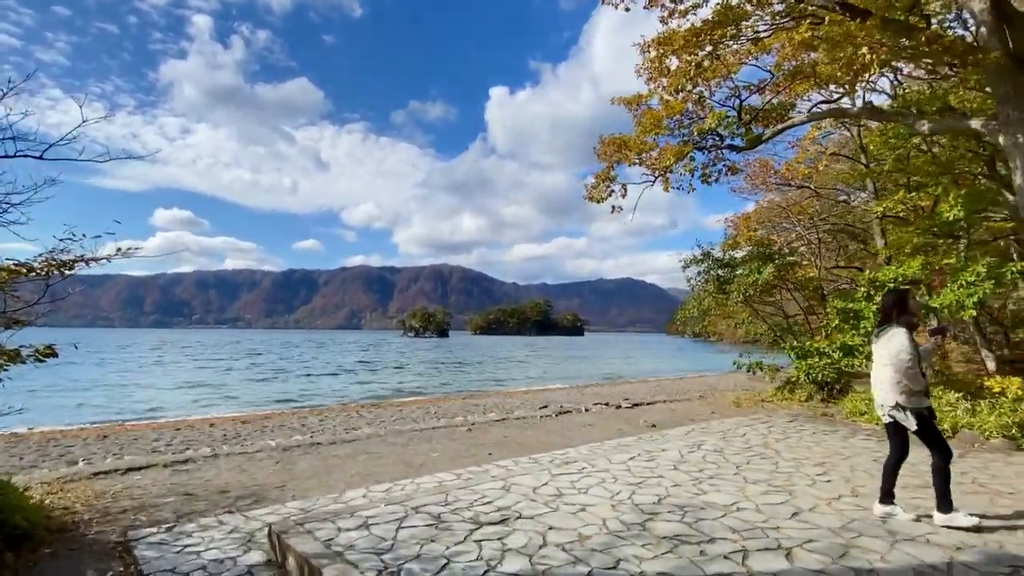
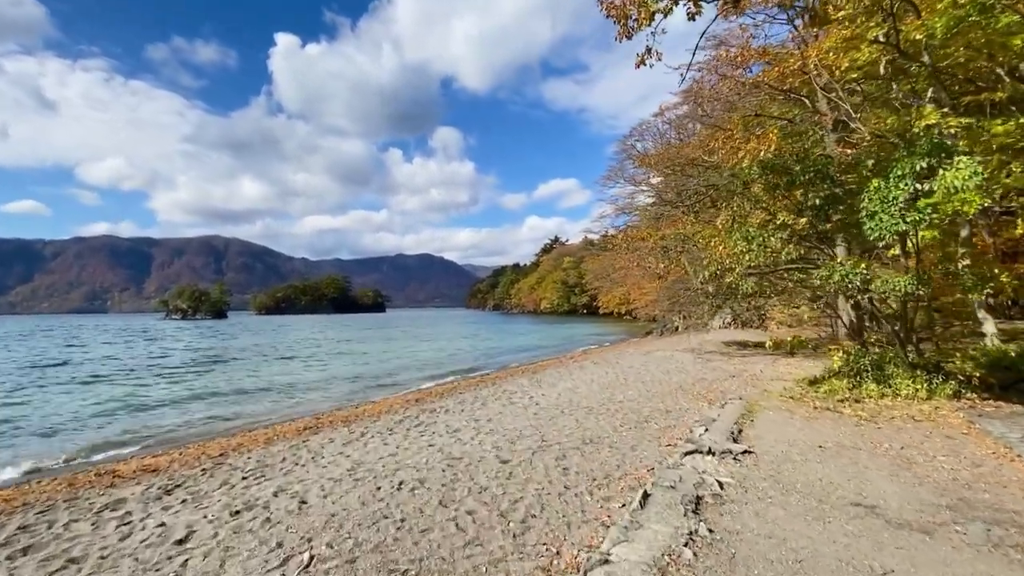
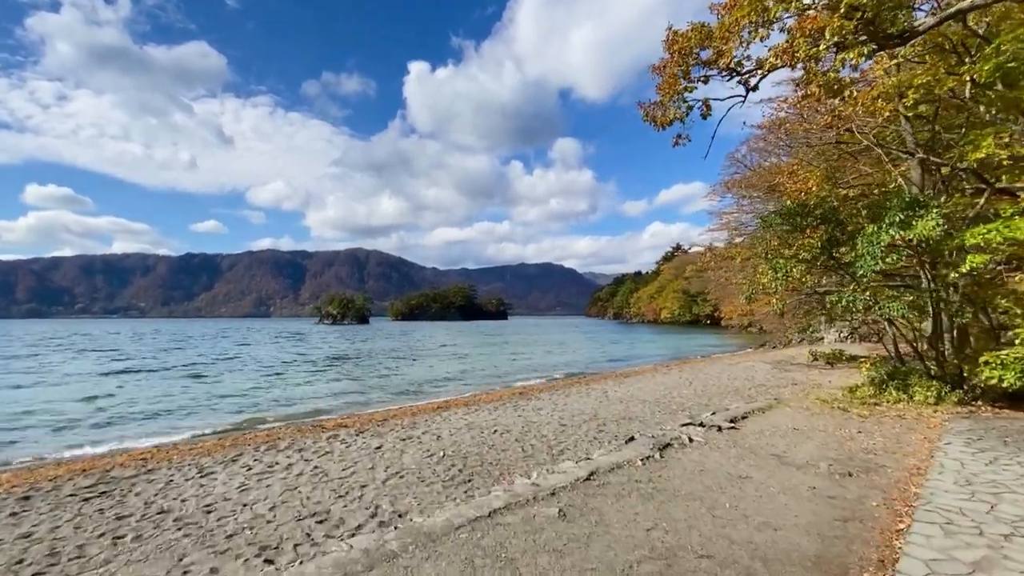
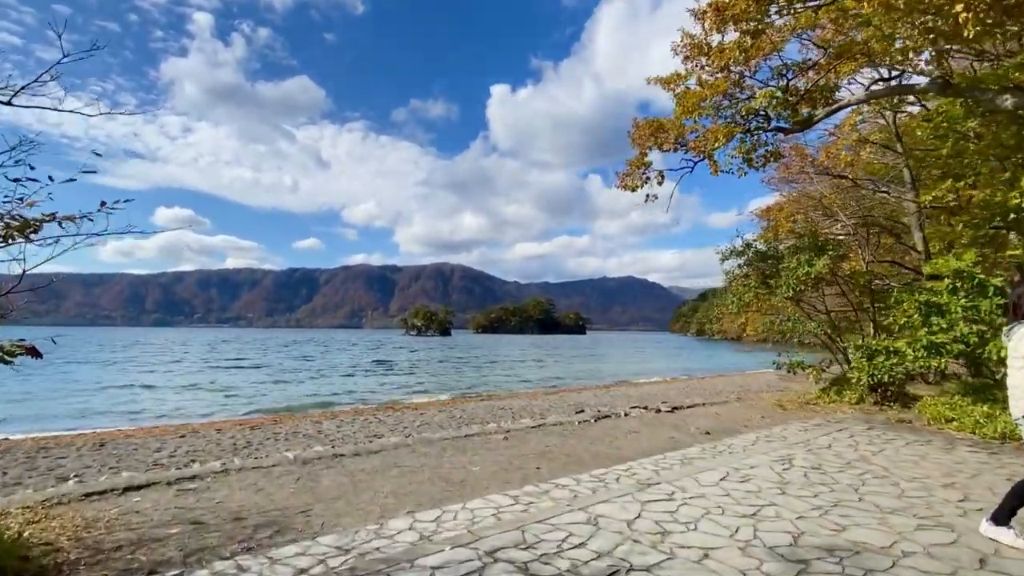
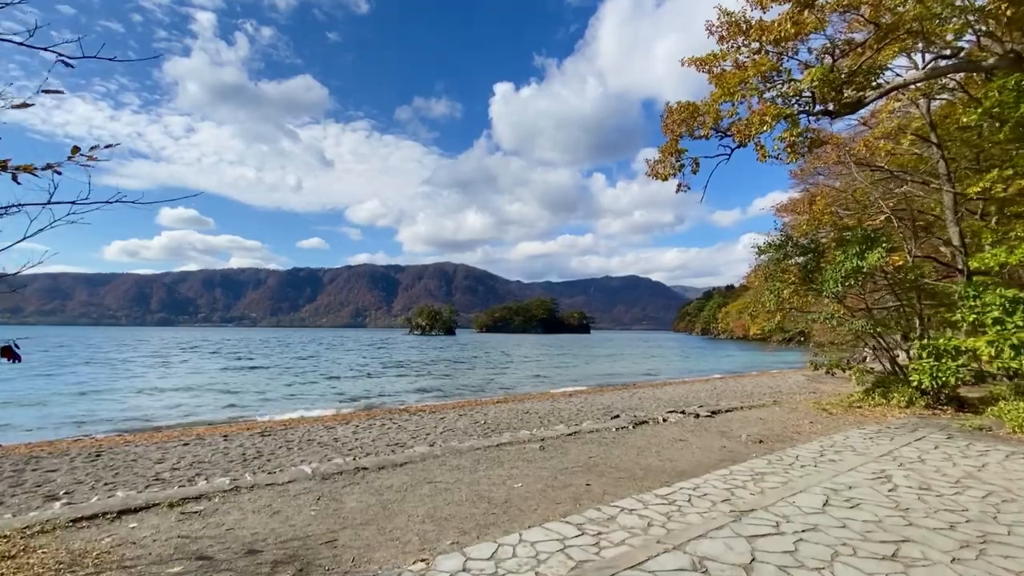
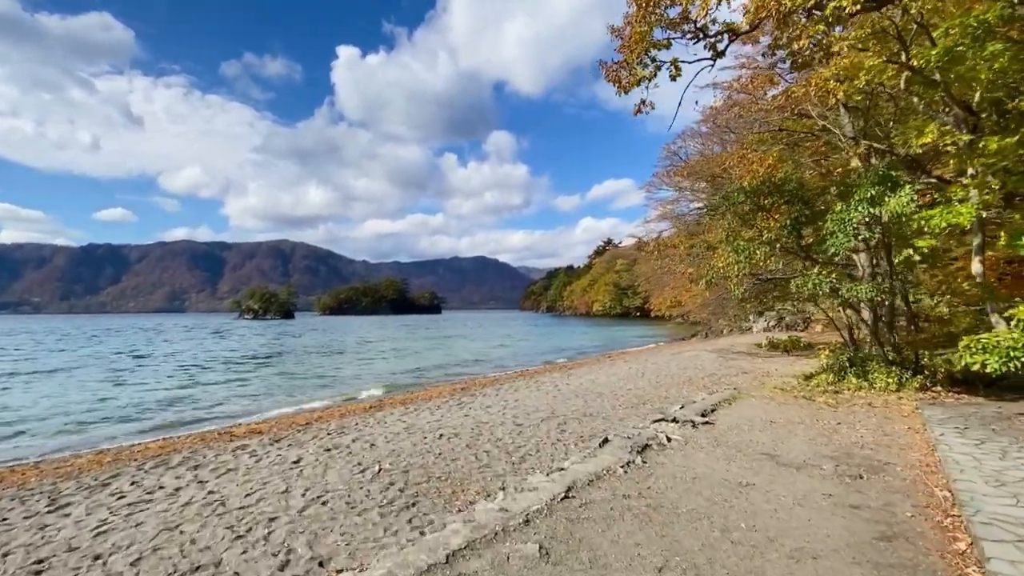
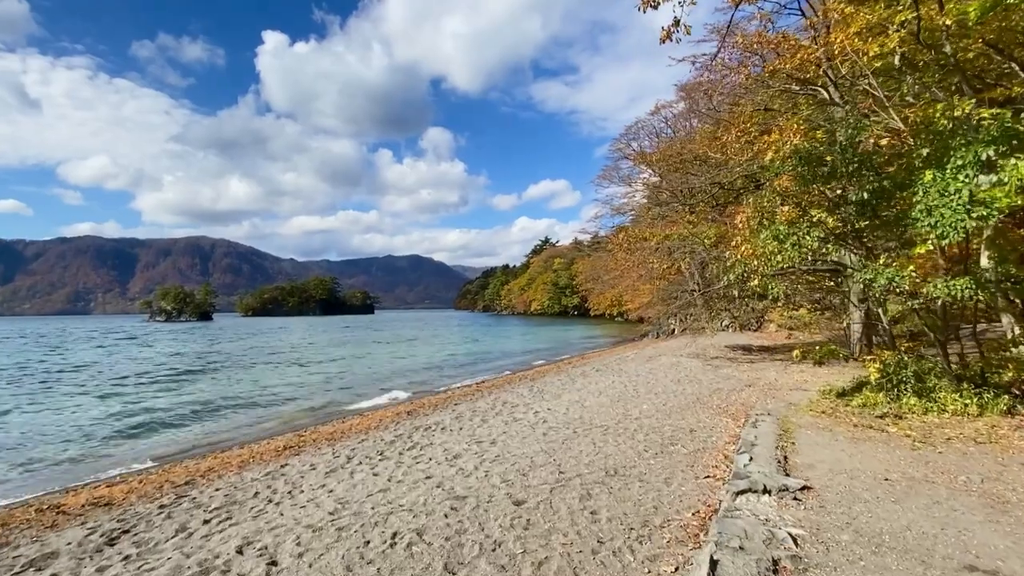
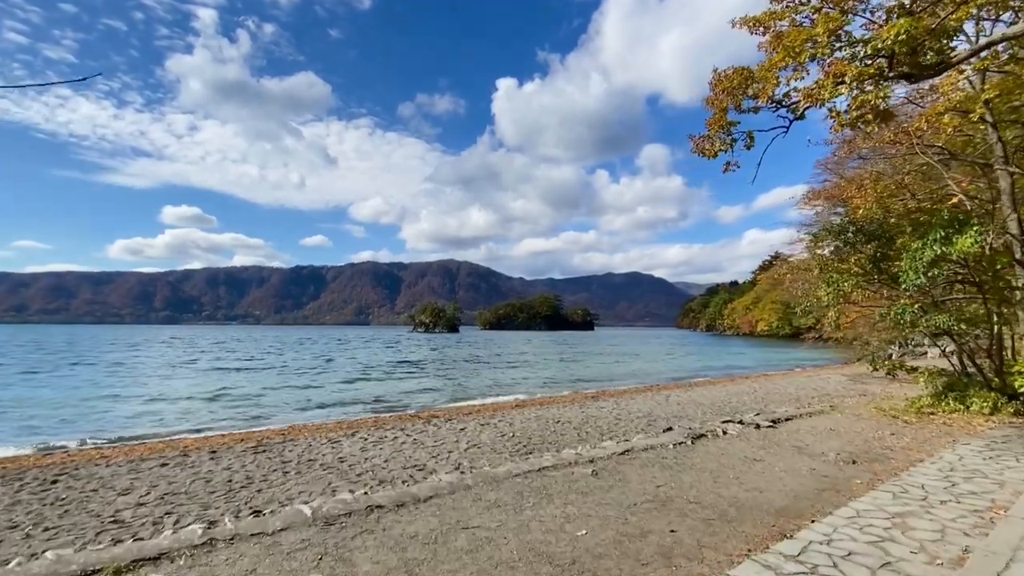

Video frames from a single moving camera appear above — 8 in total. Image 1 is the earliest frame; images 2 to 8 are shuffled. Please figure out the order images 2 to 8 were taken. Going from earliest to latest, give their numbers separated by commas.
4, 5, 8, 3, 6, 2, 7
